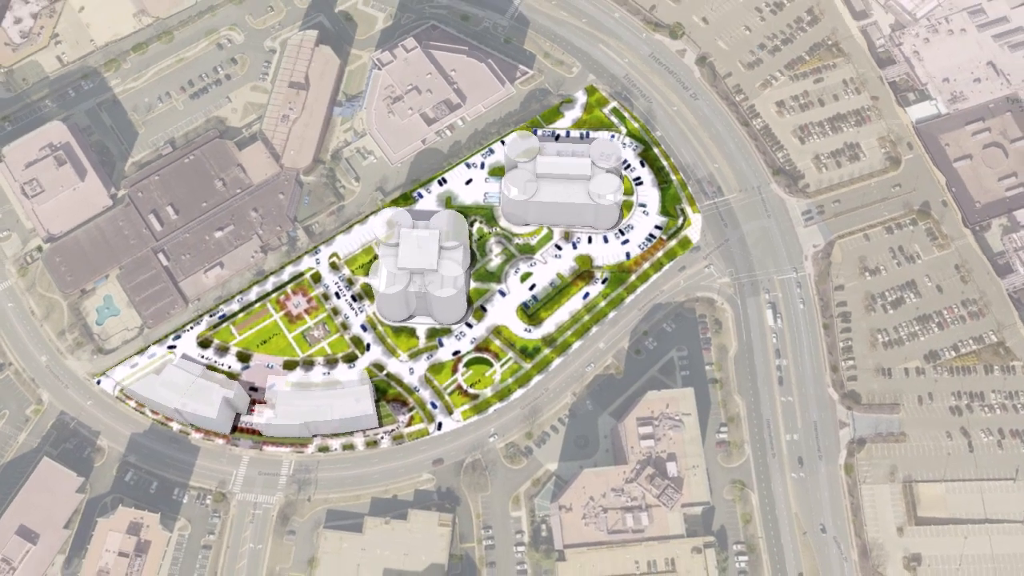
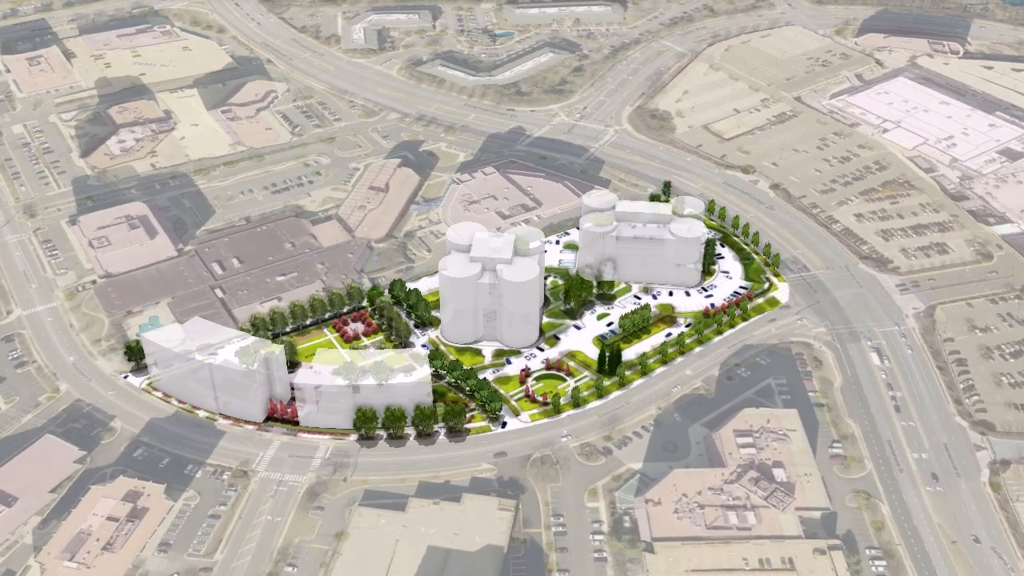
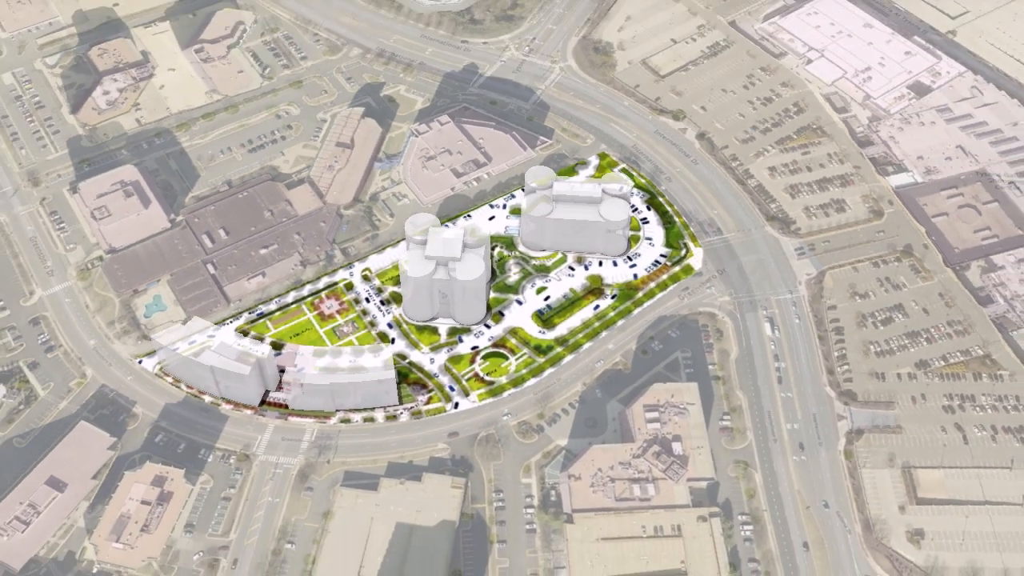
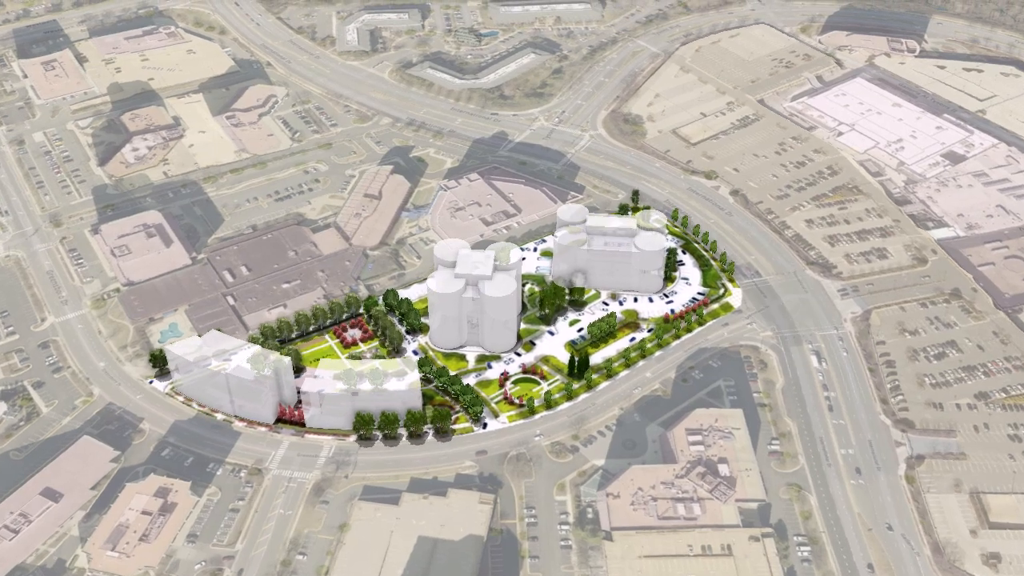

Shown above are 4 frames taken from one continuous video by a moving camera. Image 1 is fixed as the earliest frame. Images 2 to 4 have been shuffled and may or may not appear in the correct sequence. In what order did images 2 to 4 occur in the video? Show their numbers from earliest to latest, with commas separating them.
3, 4, 2
